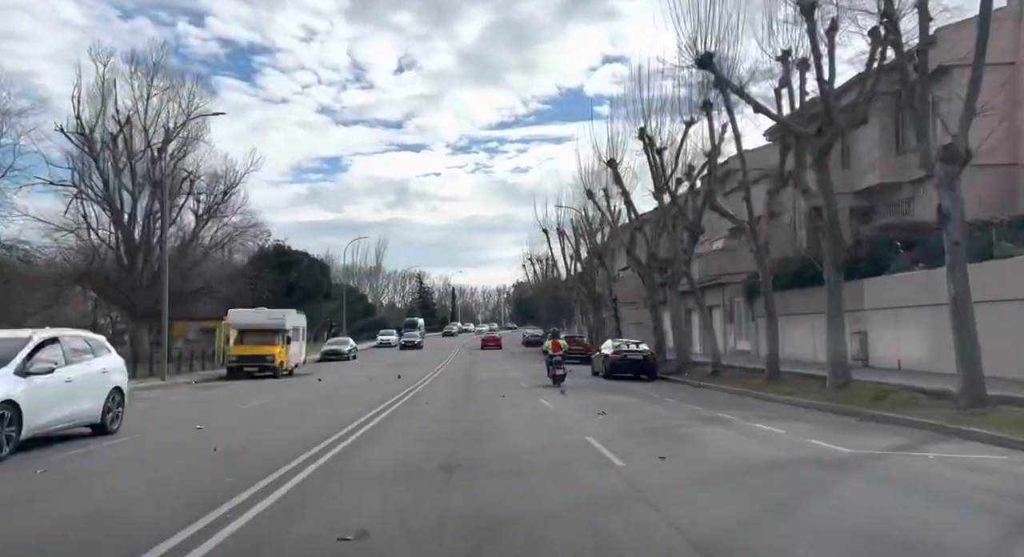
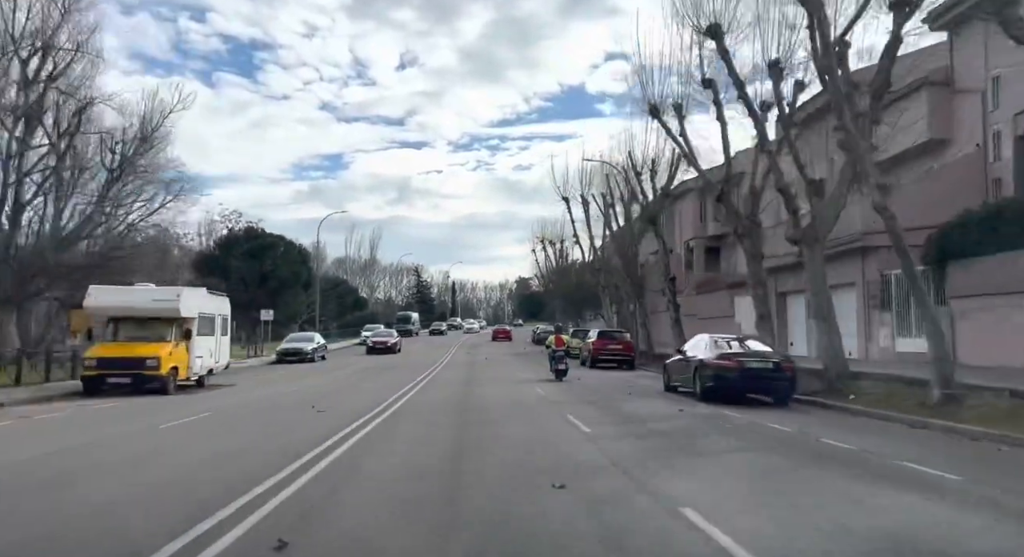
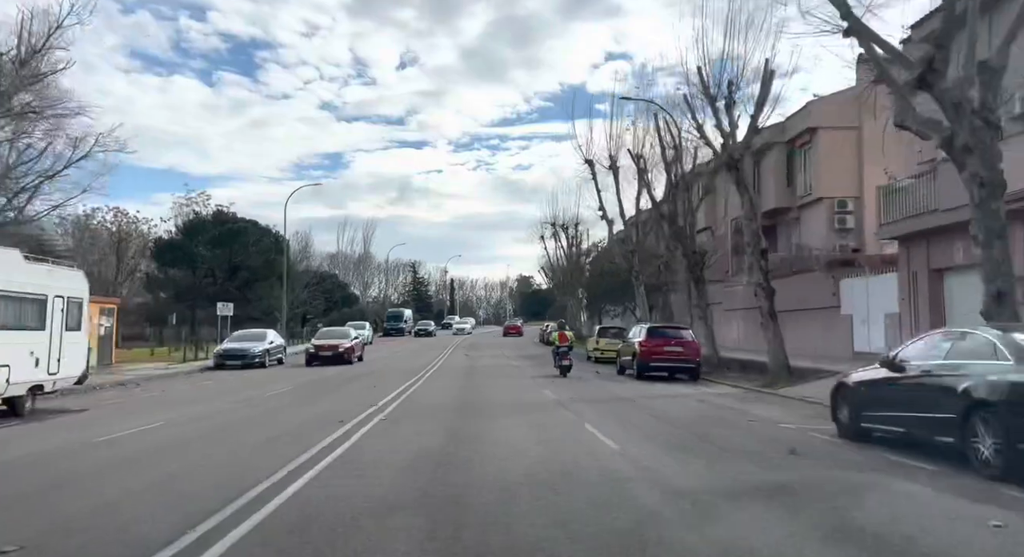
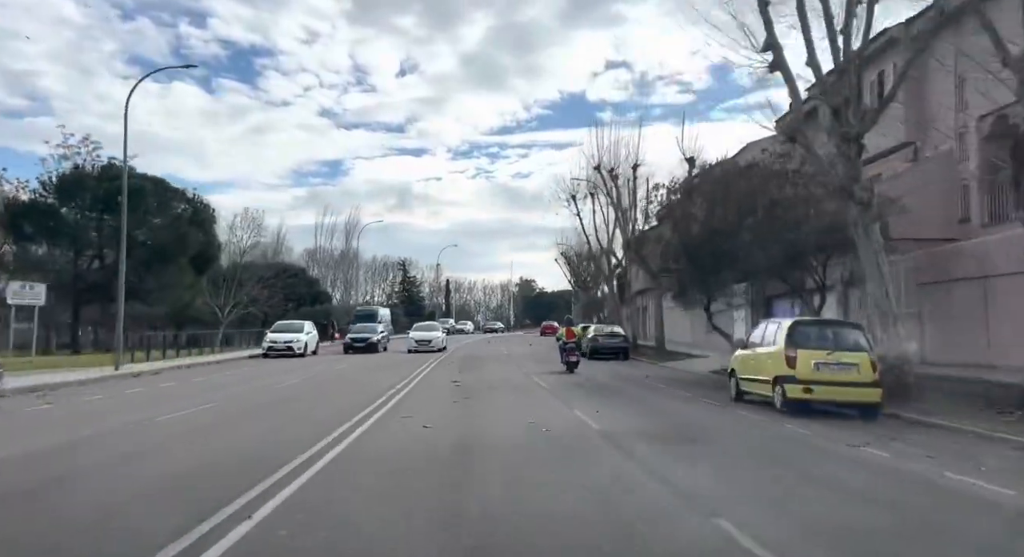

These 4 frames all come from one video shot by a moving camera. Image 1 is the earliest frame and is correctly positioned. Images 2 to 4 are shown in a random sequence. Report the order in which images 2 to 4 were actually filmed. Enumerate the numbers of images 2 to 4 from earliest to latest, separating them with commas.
2, 3, 4
